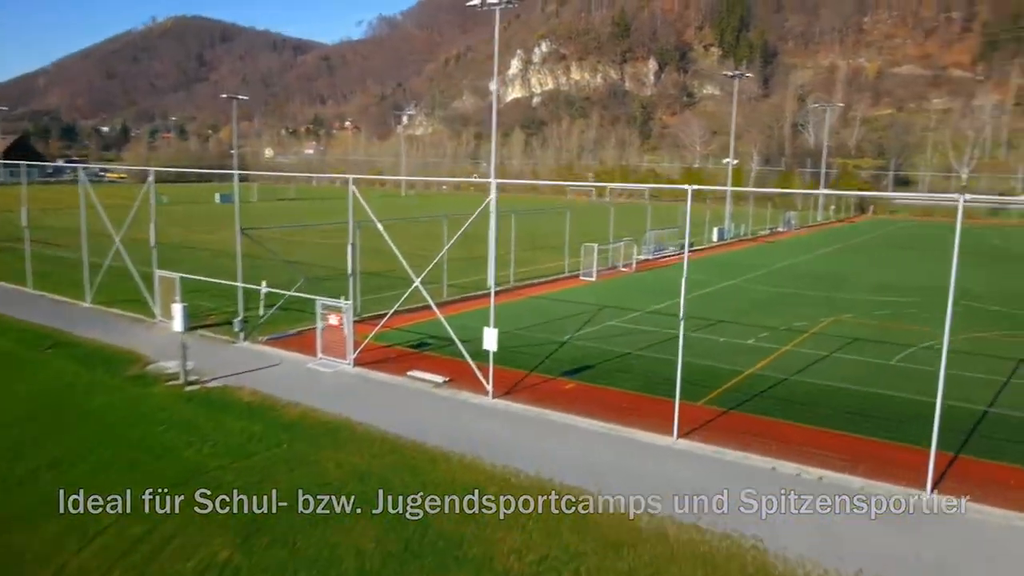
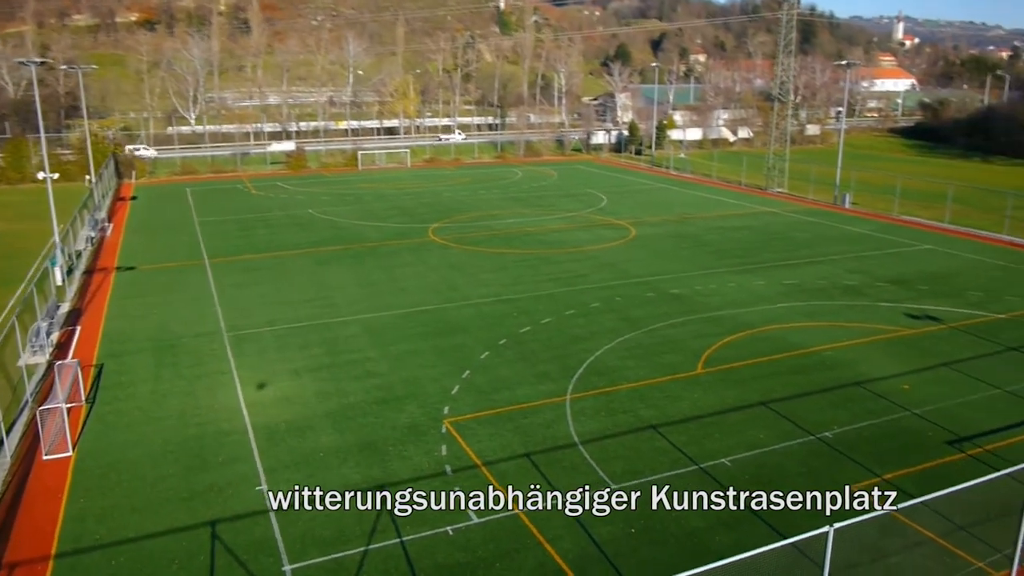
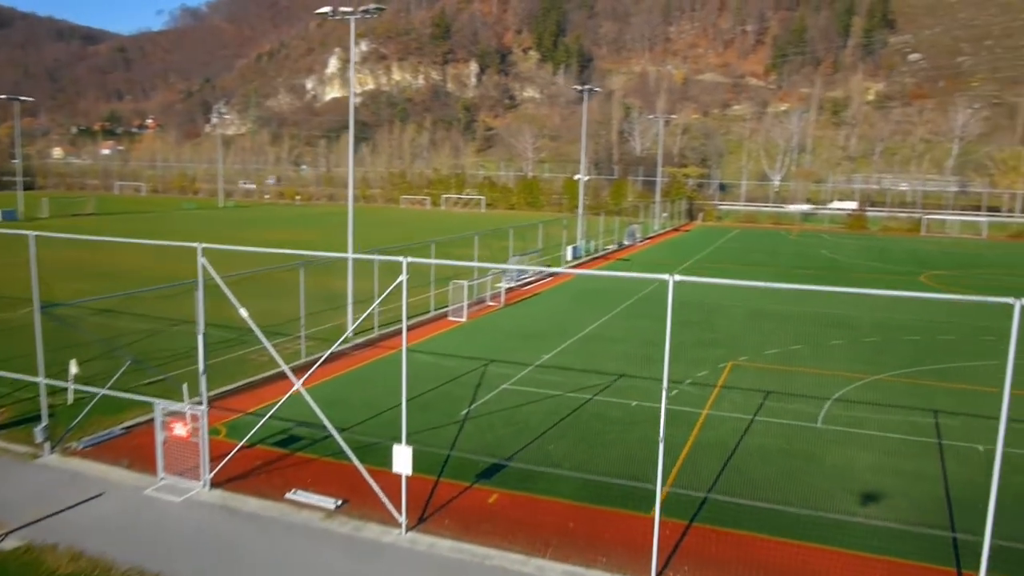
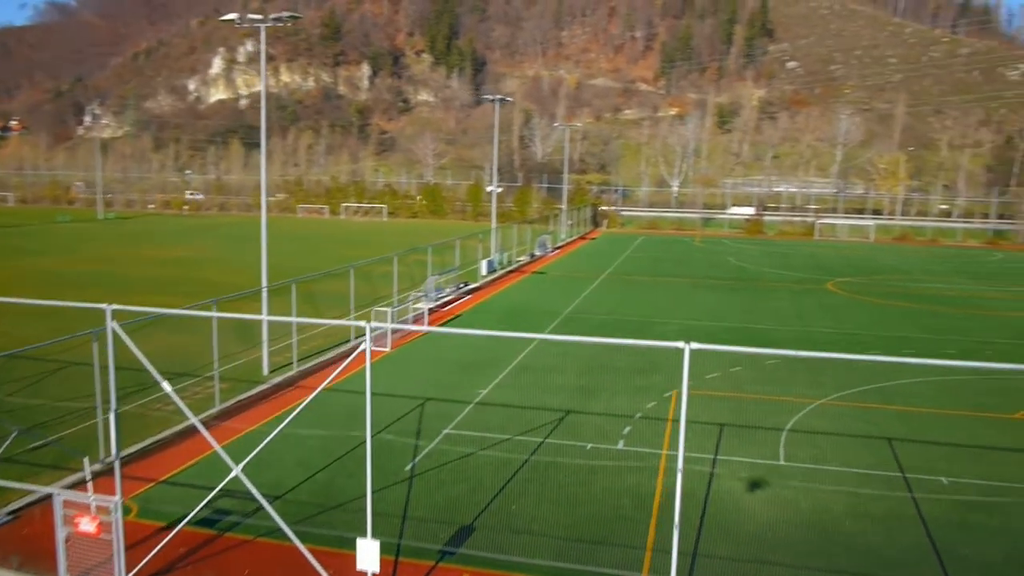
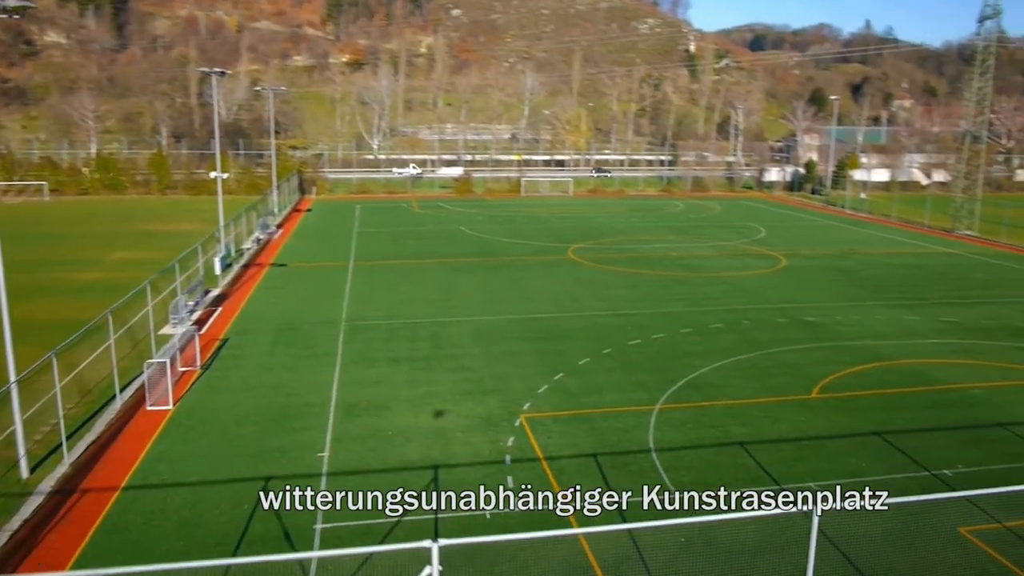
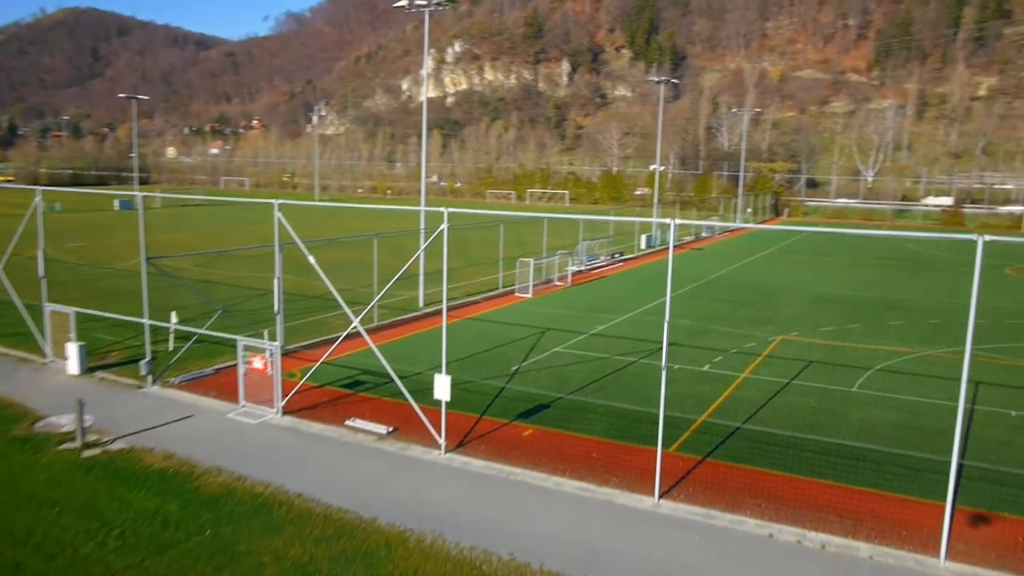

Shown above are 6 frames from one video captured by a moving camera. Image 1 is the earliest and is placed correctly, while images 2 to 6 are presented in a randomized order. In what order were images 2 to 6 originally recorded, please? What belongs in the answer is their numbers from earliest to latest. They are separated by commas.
6, 3, 4, 5, 2
